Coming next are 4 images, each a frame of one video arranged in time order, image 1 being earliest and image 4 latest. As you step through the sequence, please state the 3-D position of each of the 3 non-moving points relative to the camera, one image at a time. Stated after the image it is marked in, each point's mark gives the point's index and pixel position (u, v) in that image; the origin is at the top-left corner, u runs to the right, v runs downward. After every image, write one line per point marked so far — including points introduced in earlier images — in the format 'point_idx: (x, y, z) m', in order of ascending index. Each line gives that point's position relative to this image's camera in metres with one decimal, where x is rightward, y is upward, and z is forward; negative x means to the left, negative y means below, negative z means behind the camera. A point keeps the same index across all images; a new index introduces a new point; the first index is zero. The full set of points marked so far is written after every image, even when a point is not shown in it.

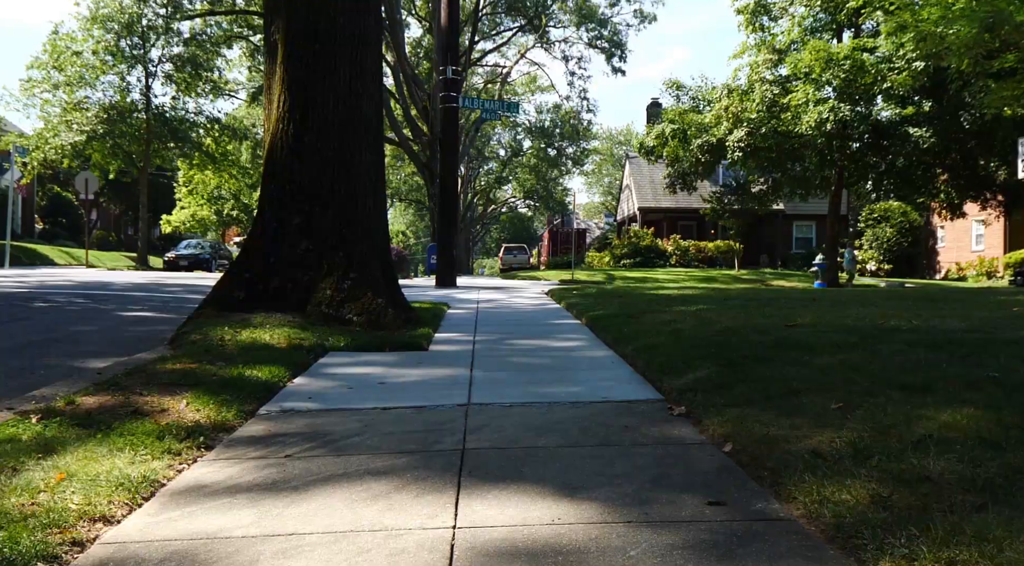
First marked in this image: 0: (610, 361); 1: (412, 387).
0: (+0.9, -0.7, +7.6) m
1: (-0.8, -0.8, +6.7) m
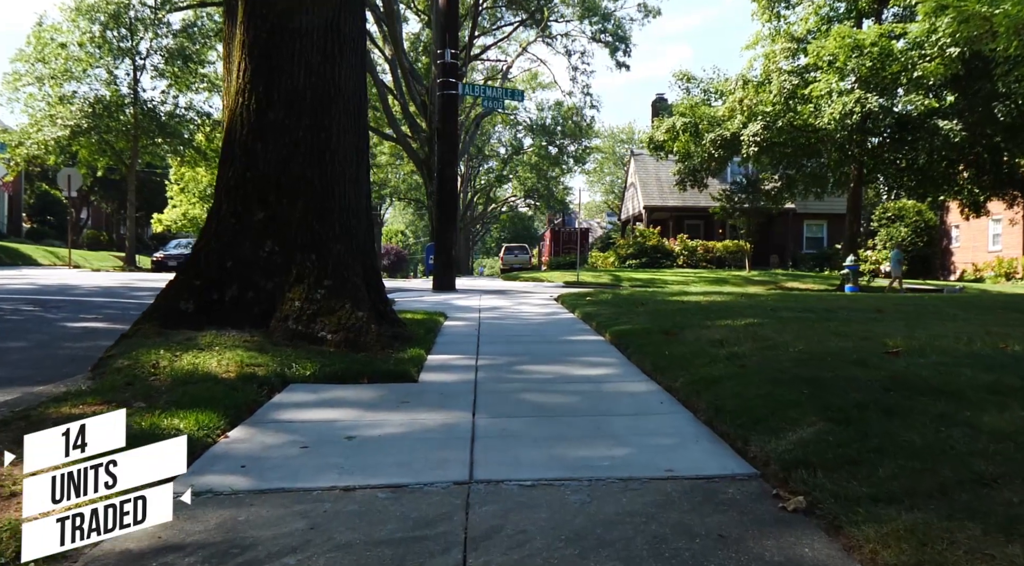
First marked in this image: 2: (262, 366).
0: (+1.0, -0.8, +5.7) m
1: (-0.7, -0.9, +4.8) m
2: (-2.1, -0.7, +6.9) m
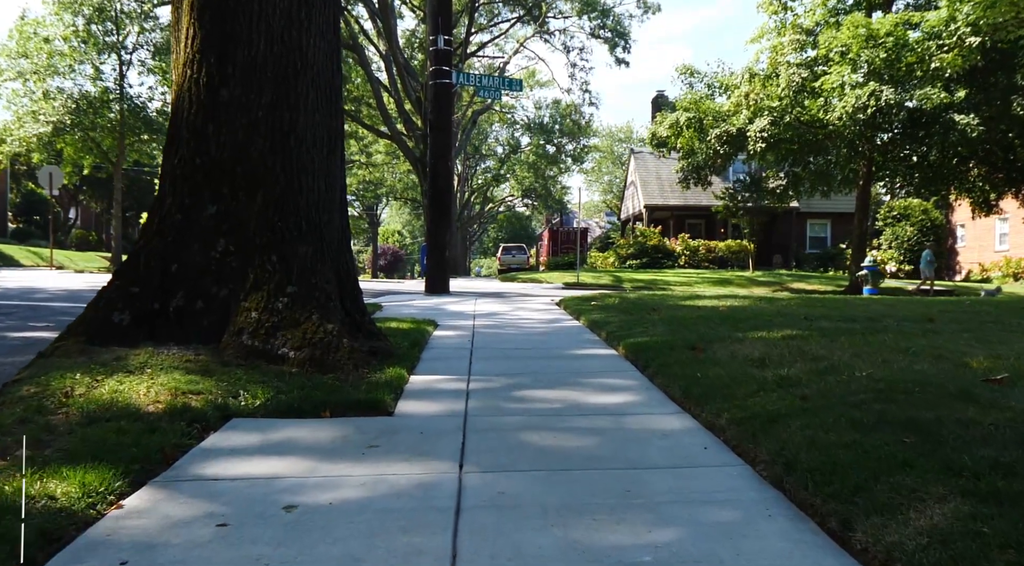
0: (+1.0, -0.9, +4.4) m
1: (-0.7, -1.0, +3.5) m
2: (-2.1, -0.7, +5.6) m
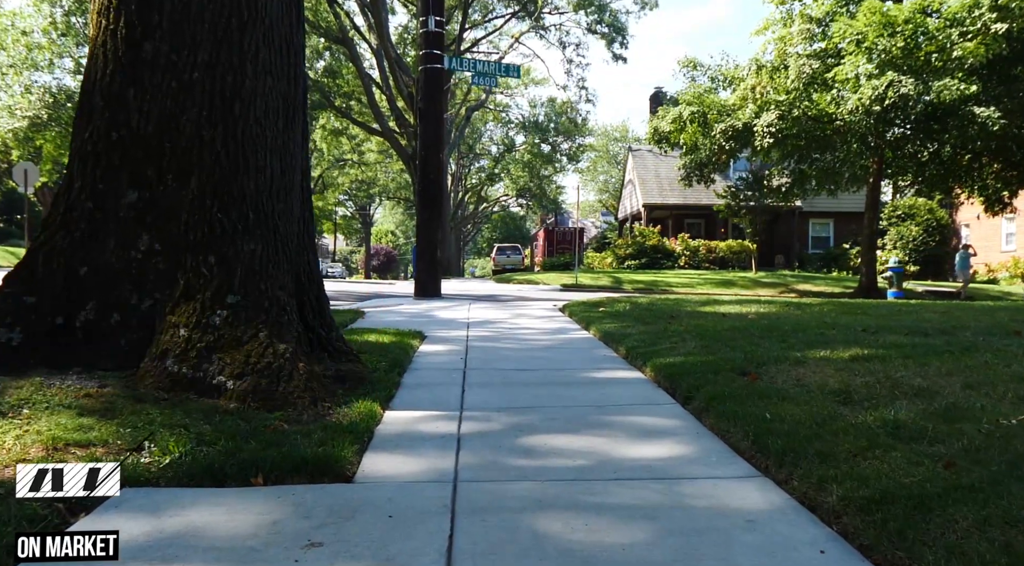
0: (+1.1, -0.9, +2.9) m
1: (-0.6, -1.0, +1.9) m
2: (-2.1, -0.8, +4.0) m
